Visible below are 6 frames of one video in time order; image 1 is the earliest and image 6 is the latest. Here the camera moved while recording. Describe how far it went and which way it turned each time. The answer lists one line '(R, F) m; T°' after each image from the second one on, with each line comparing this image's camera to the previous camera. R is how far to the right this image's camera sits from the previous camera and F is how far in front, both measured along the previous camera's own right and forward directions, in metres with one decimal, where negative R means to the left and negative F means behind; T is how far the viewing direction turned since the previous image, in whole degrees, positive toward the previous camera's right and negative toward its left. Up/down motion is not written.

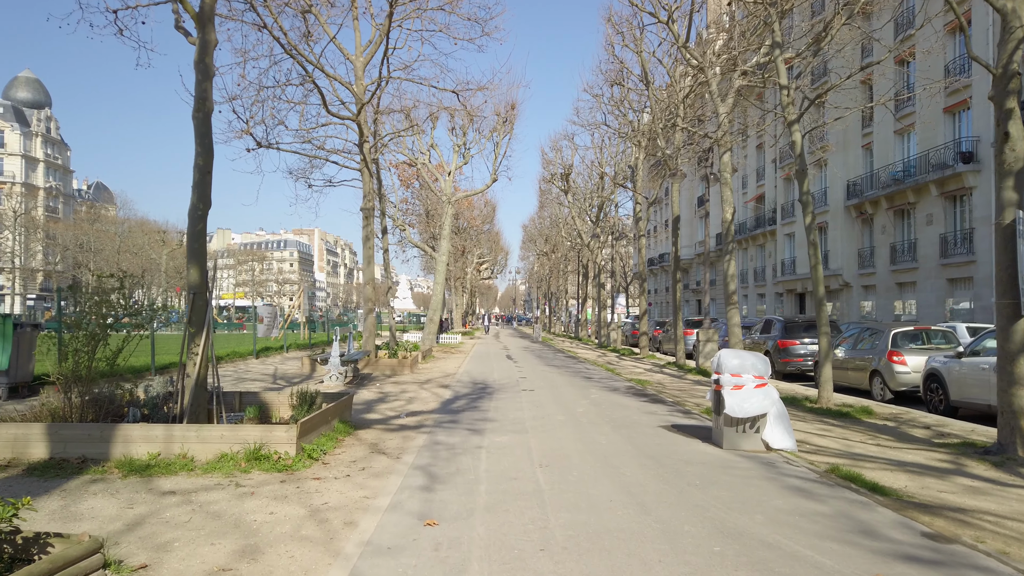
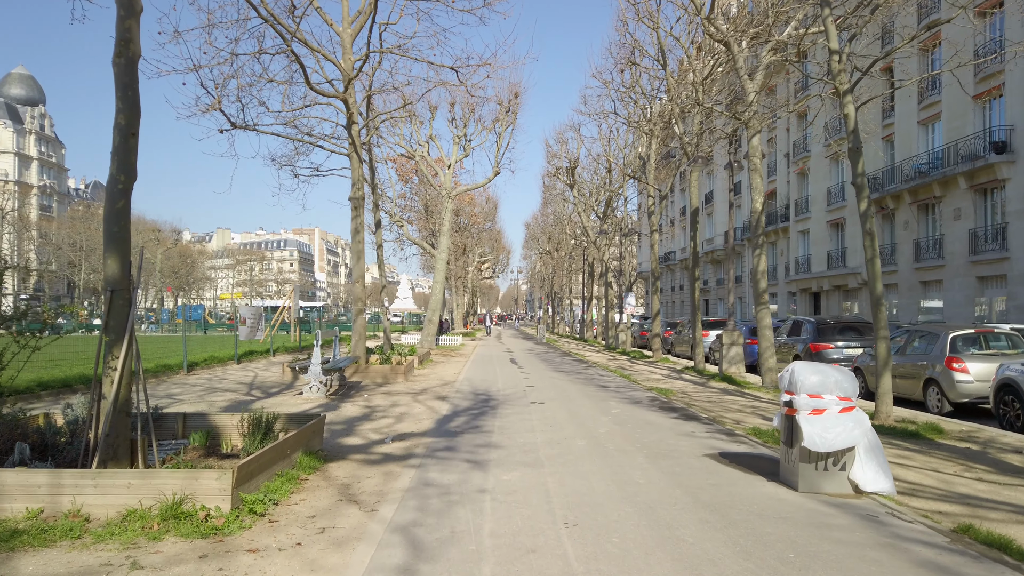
(-0.1, +1.8) m; 0°
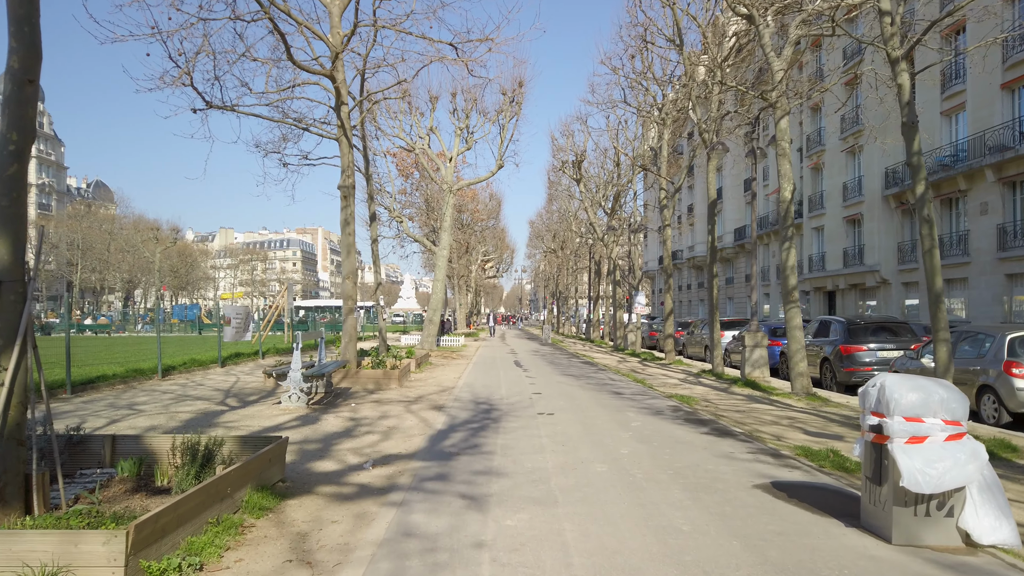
(0.0, +1.4) m; 0°
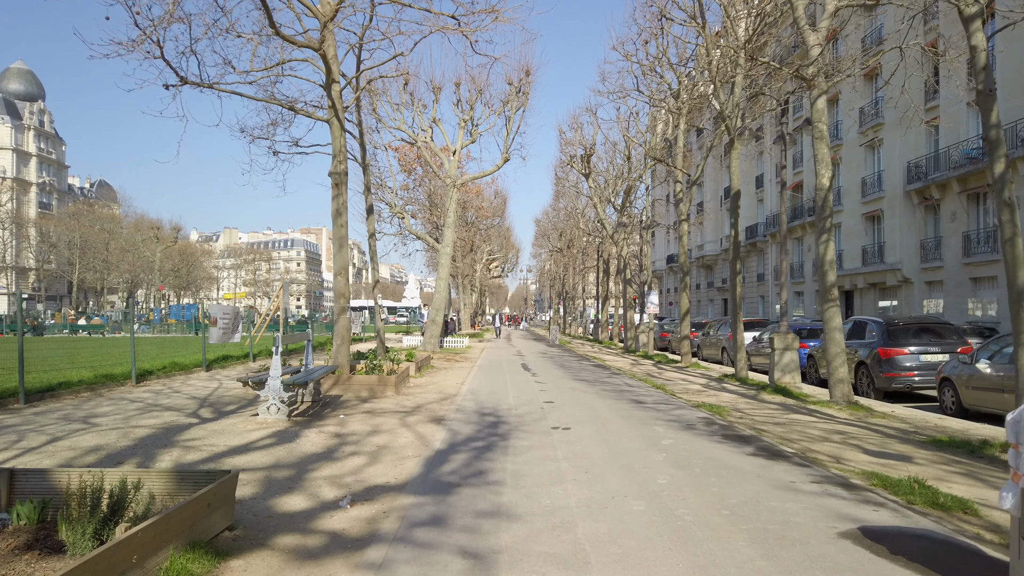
(-0.1, +1.4) m; 0°
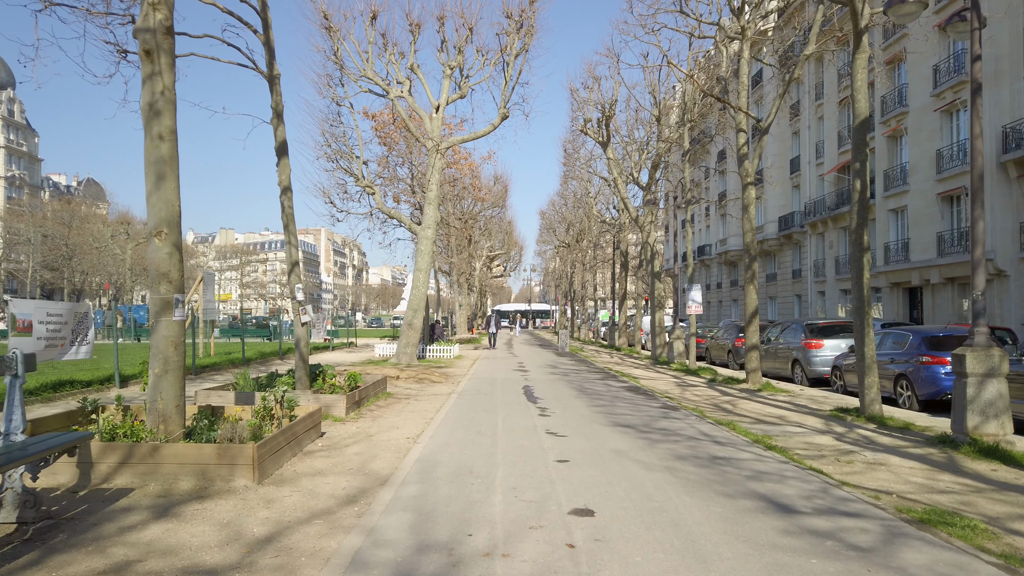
(+0.1, +6.7) m; 0°
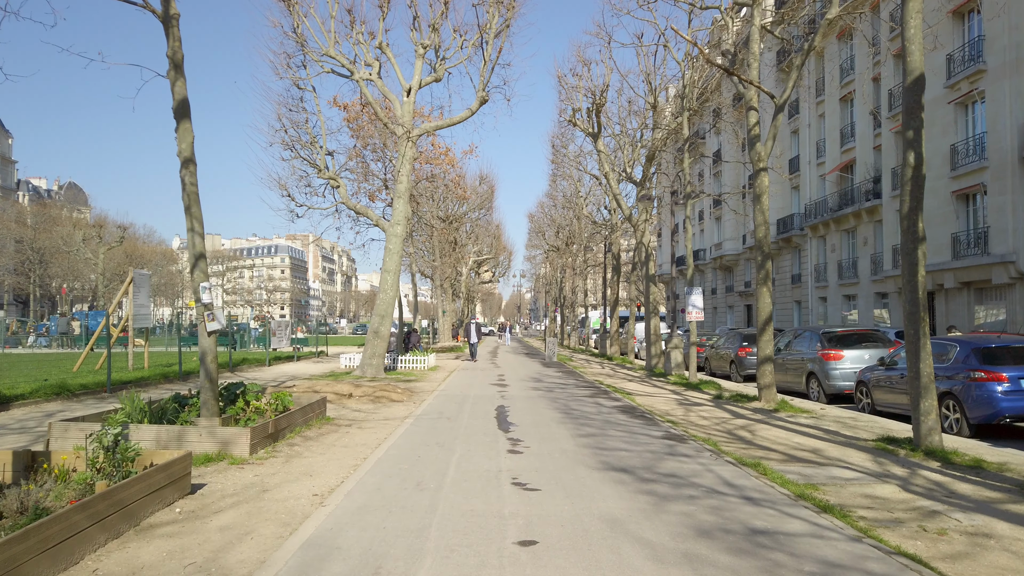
(+0.3, +2.4) m; +1°
